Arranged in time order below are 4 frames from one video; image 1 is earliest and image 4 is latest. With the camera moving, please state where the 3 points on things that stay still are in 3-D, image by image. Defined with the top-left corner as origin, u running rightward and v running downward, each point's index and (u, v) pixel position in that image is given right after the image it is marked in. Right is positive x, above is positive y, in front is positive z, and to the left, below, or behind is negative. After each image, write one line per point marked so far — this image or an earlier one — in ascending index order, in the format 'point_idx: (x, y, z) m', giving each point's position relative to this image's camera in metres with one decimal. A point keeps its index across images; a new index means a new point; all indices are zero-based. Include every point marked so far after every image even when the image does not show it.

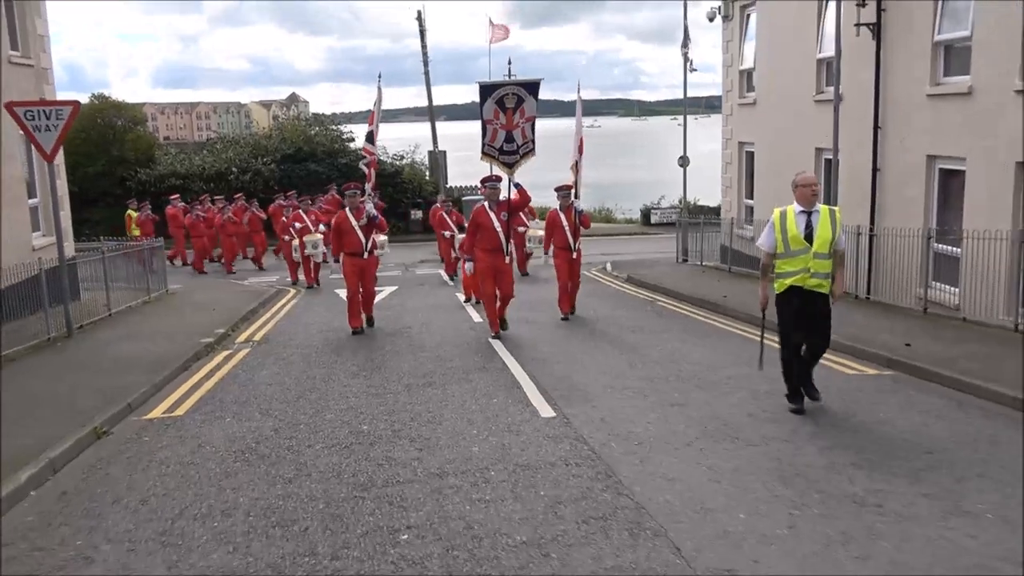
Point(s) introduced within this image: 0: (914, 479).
0: (+2.1, -1.0, +4.9) m
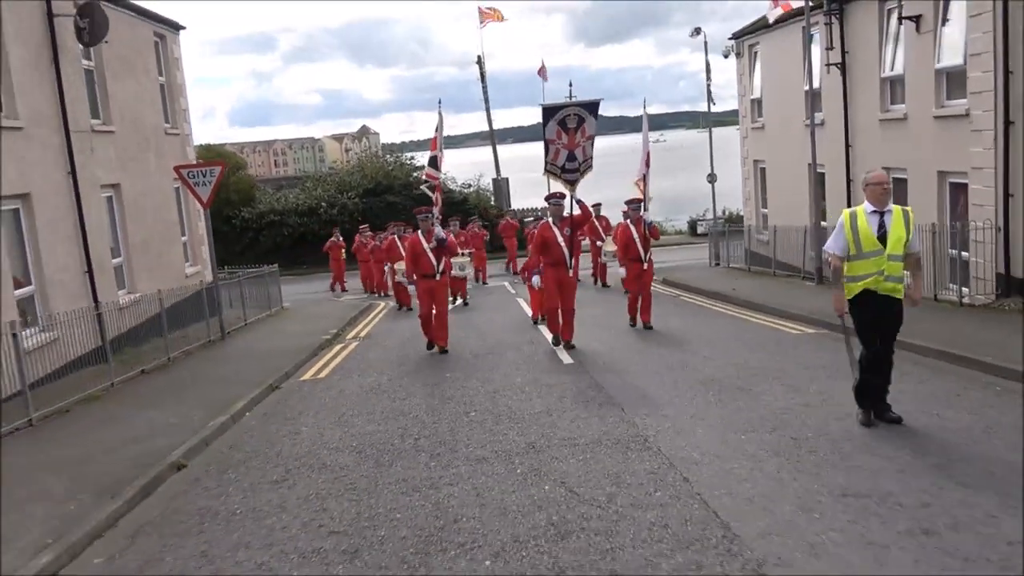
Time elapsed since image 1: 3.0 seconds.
0: (+2.3, -0.8, +8.0) m
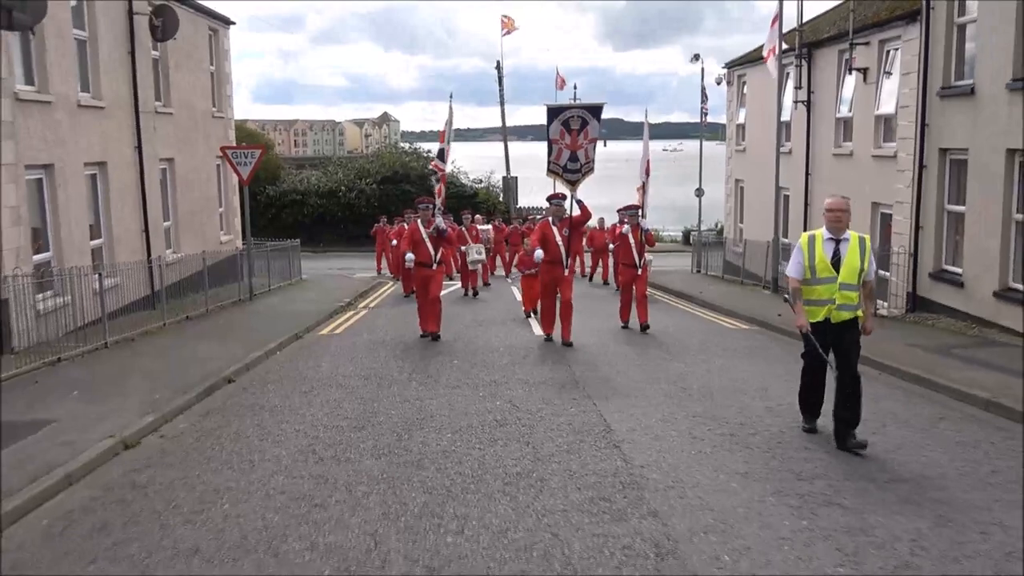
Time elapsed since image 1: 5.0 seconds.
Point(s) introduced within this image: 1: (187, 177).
0: (+2.1, -0.8, +10.2) m
1: (-5.8, +2.0, +16.9) m
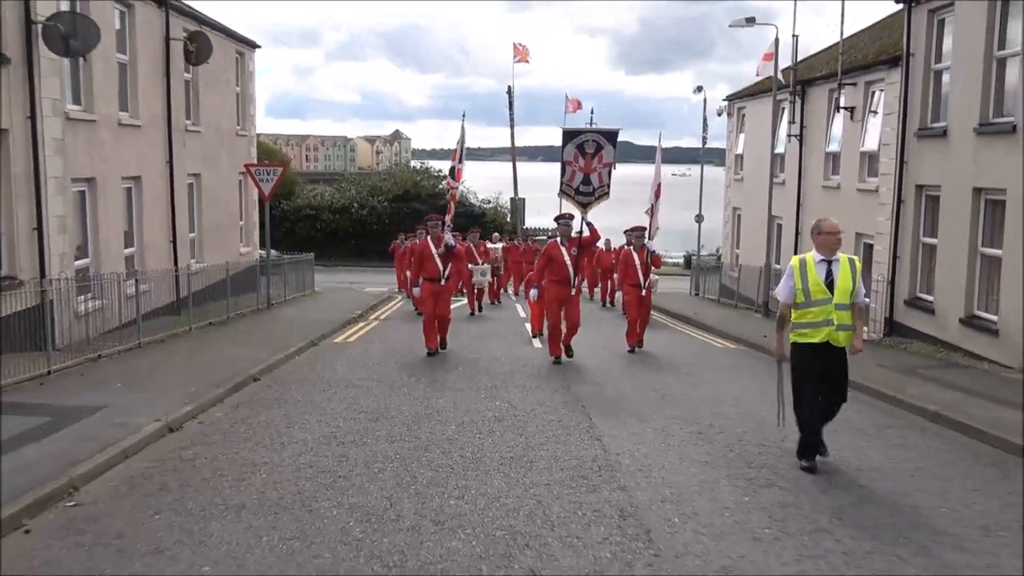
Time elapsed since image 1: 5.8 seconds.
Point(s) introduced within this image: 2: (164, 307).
0: (+2.1, -1.0, +11.1) m
1: (-5.7, +1.8, +17.9) m
2: (-5.0, -0.3, +13.6) m
